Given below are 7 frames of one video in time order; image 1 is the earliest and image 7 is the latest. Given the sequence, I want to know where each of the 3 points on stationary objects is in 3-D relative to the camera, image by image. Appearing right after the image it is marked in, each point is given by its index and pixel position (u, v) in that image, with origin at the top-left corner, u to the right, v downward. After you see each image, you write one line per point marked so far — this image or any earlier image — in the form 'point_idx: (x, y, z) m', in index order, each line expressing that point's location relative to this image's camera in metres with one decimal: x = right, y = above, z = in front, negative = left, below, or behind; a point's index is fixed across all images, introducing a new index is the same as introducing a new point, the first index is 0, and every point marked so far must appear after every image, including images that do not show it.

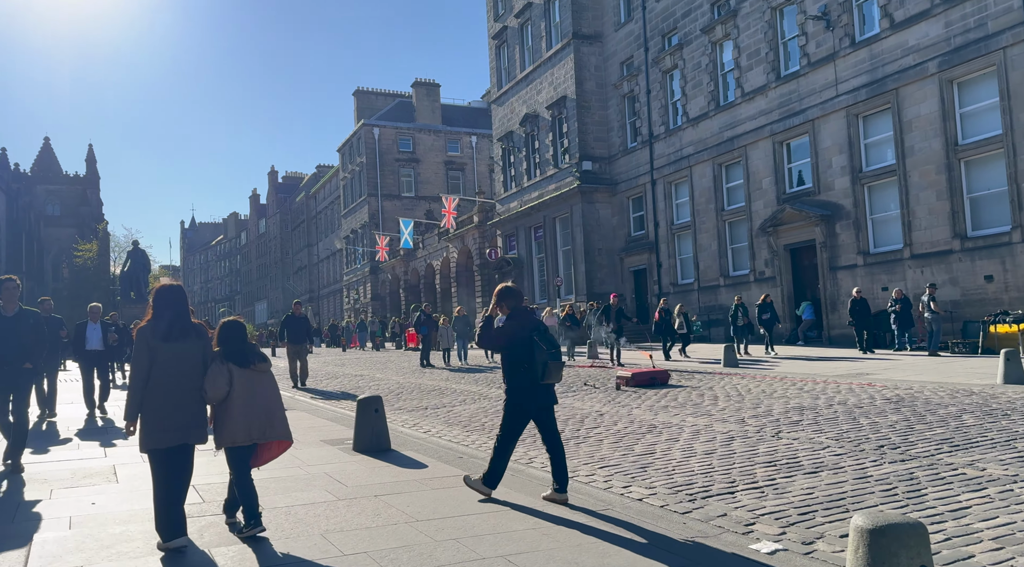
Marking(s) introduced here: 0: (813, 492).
0: (+2.1, -1.5, +5.7) m
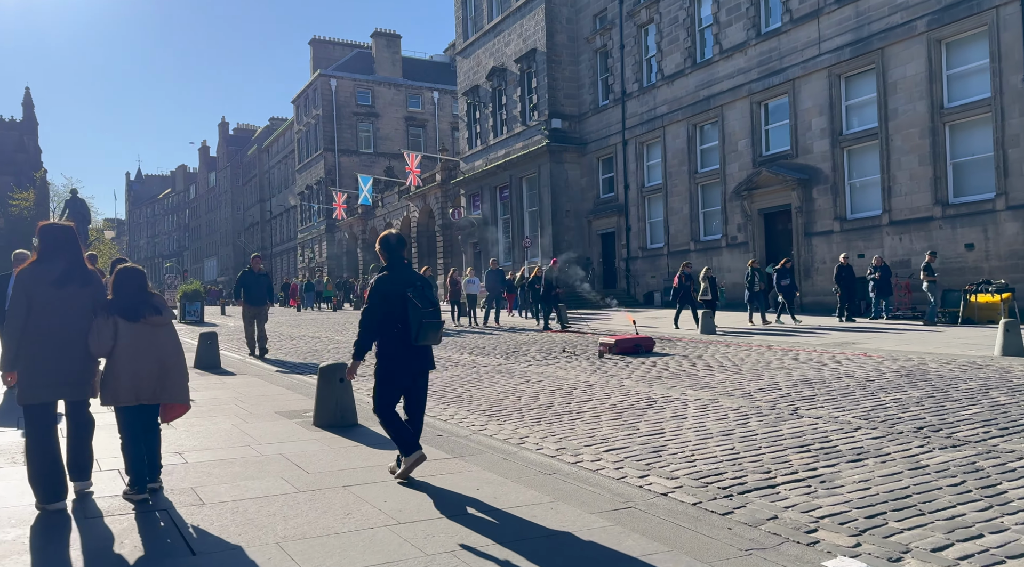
0: (+2.1, -1.2, +4.8) m
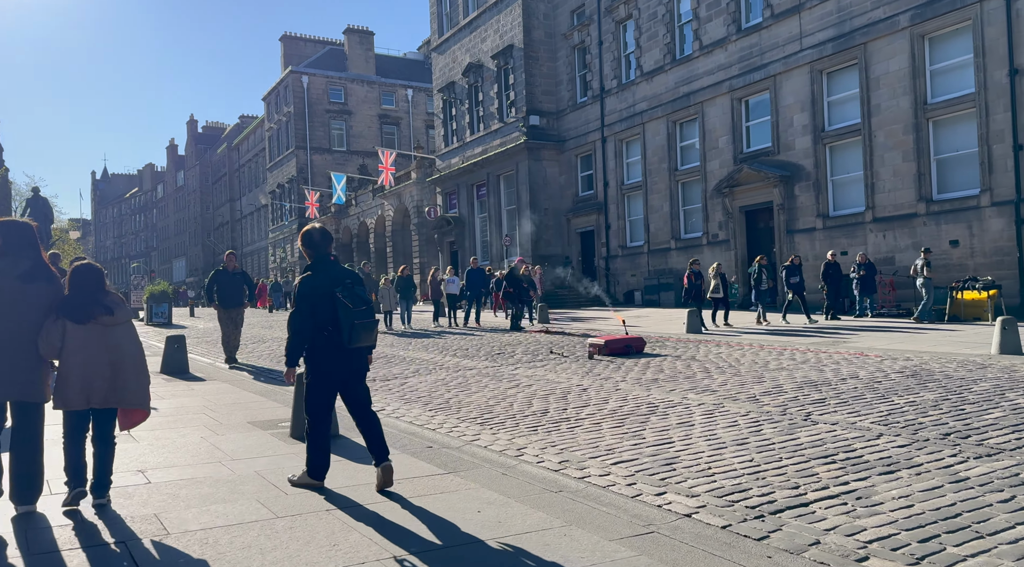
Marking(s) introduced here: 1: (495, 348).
0: (+2.2, -1.2, +4.4) m
1: (-0.3, -1.1, +13.6) m
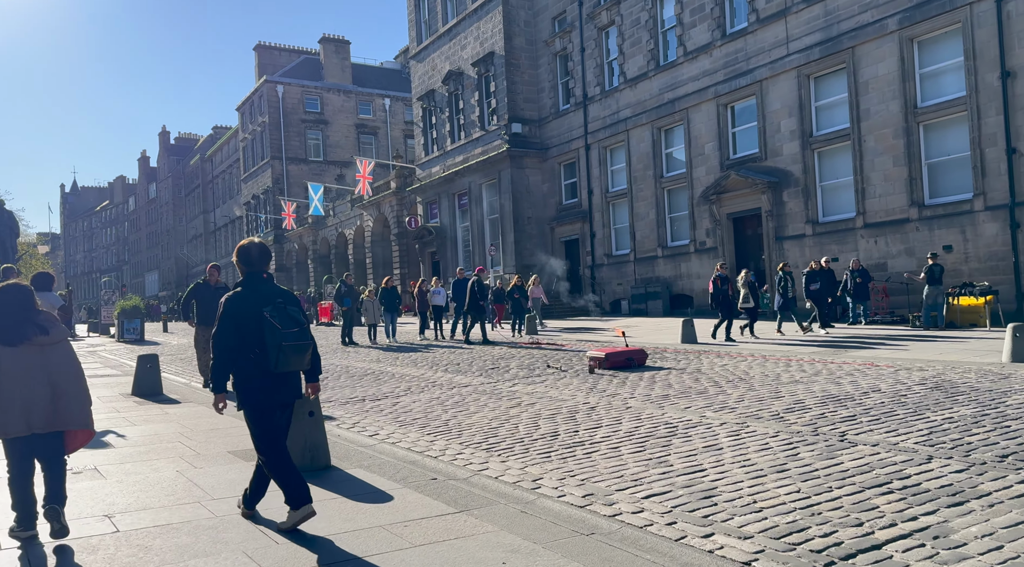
0: (+2.3, -1.2, +3.8) m
1: (-0.4, -1.3, +13.0) m
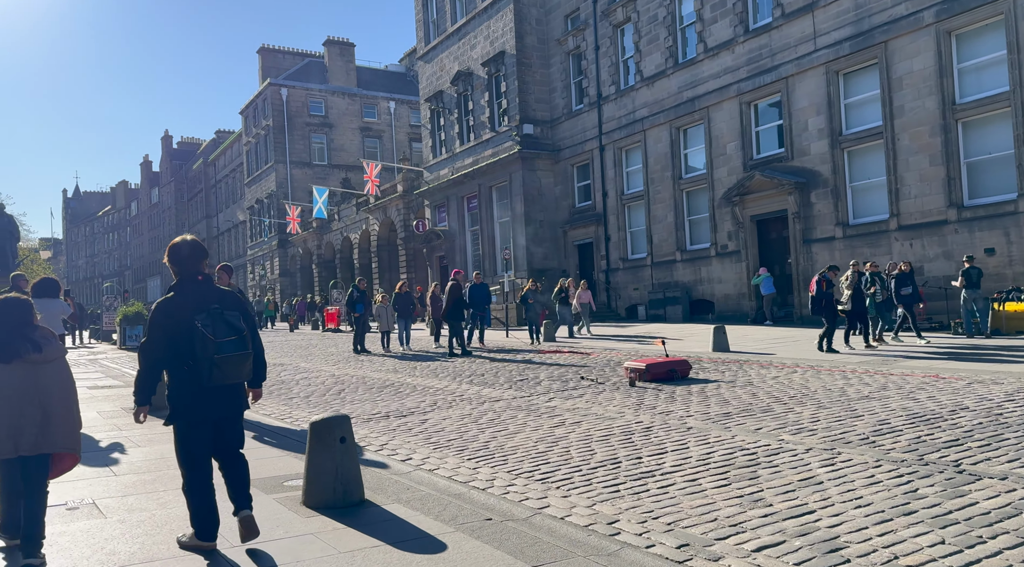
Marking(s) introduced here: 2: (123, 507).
0: (+2.7, -1.3, +3.0) m
1: (0.0, -1.4, +12.1) m
2: (-2.6, -1.5, +5.3) m
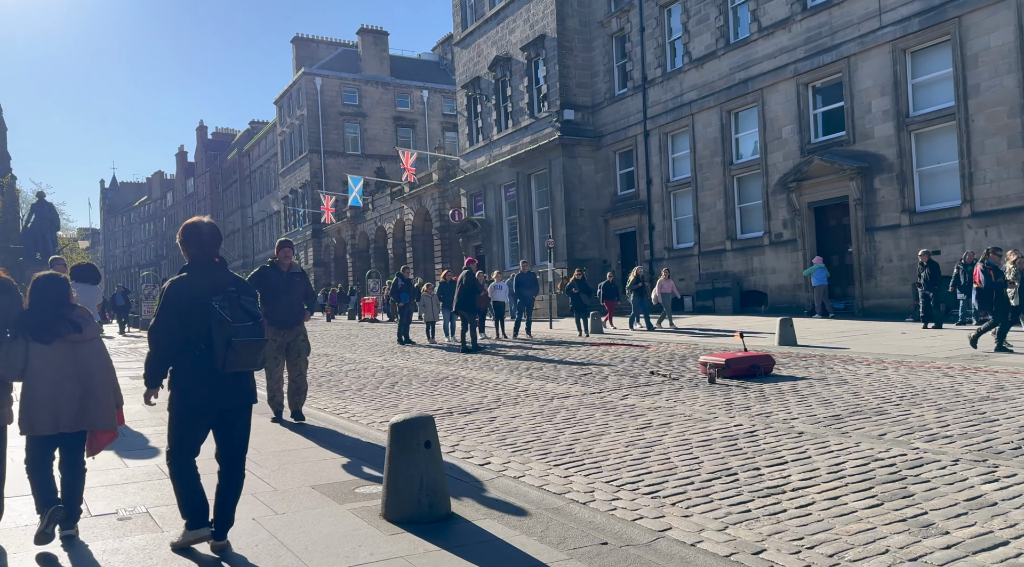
0: (+3.3, -1.2, +2.1) m
1: (+0.9, -1.2, +11.3) m
2: (-2.0, -1.4, +4.7) m
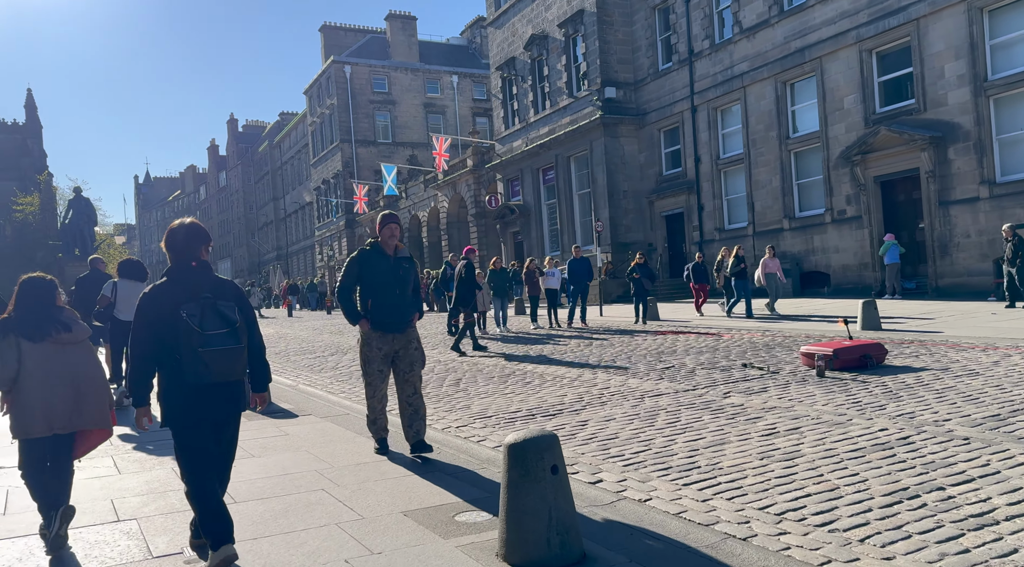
0: (+3.8, -1.1, +1.1) m
1: (+1.8, -1.0, +10.4) m
2: (-1.3, -1.3, +3.8) m
